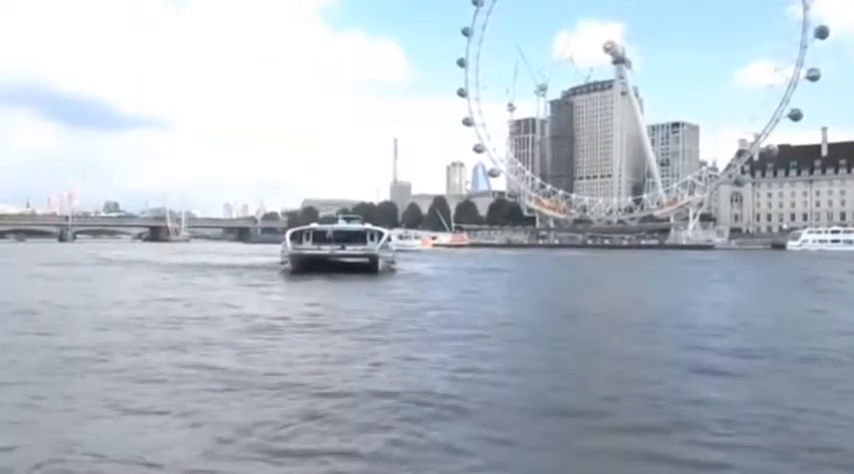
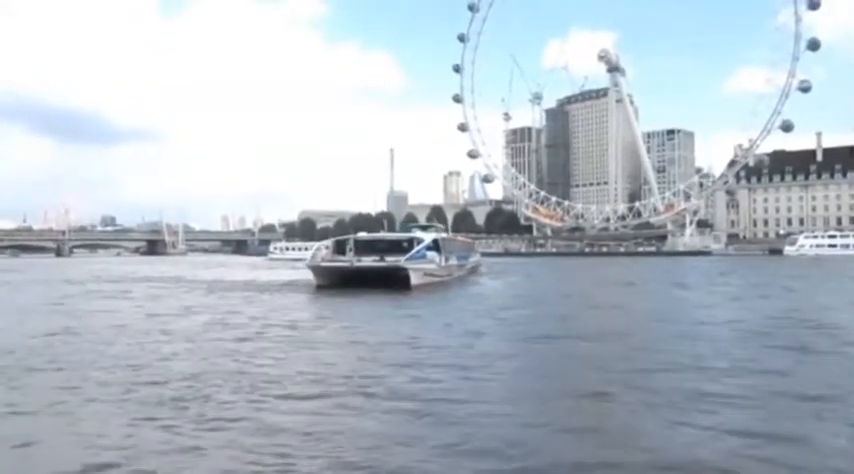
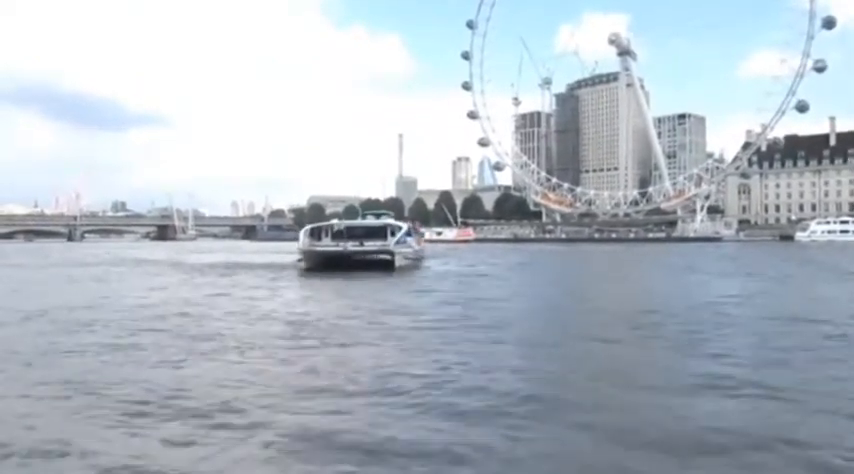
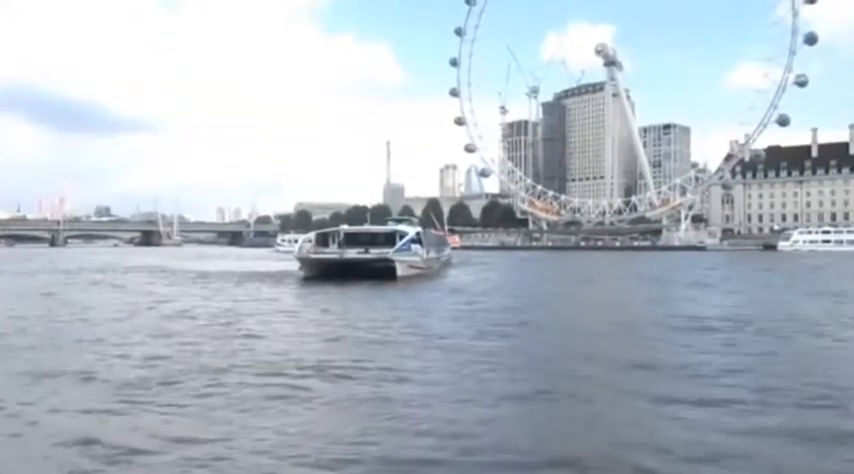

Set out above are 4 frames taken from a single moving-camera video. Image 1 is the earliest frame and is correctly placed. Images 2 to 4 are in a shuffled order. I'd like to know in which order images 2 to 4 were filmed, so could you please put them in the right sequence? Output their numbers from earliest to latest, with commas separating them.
3, 4, 2
